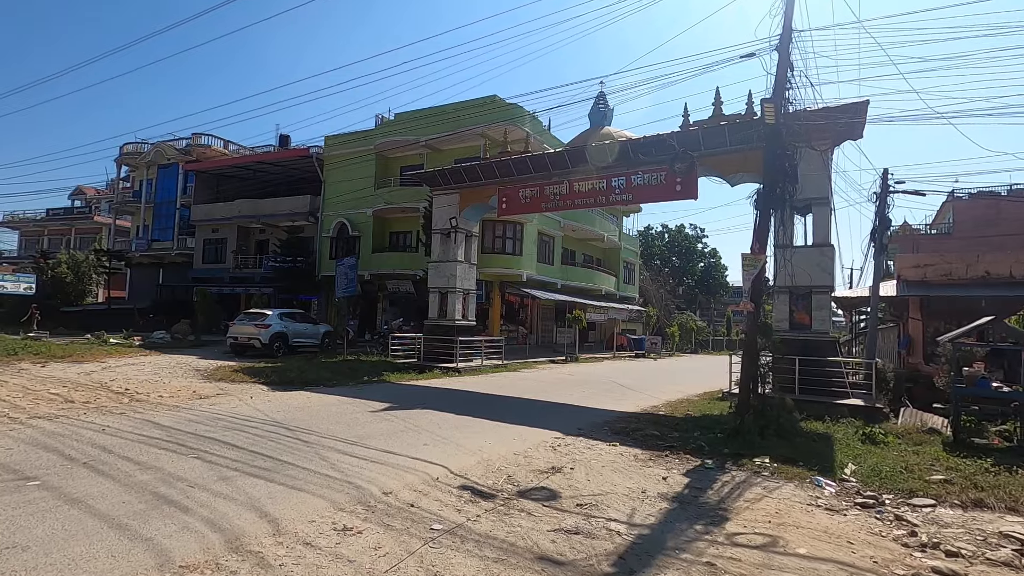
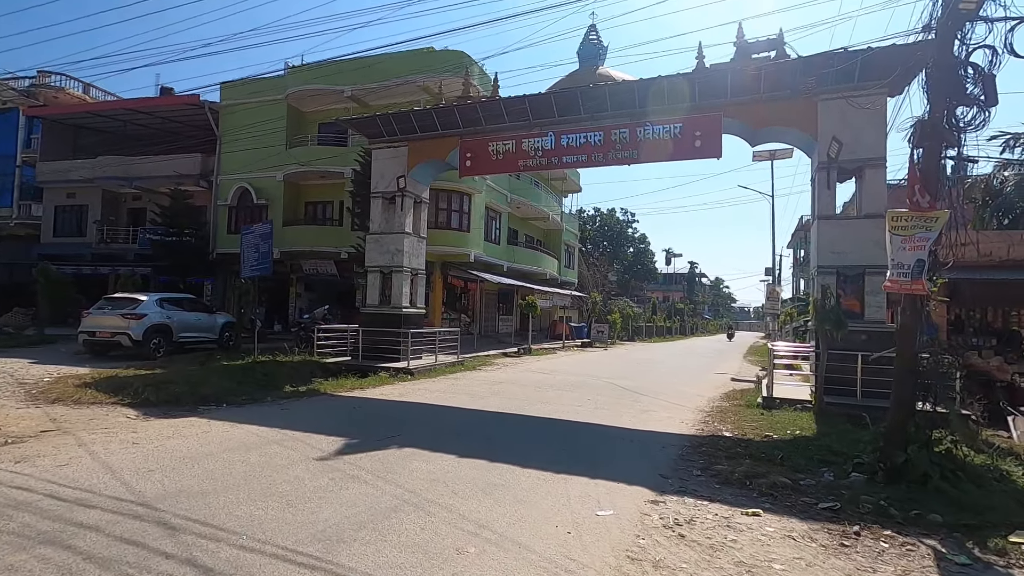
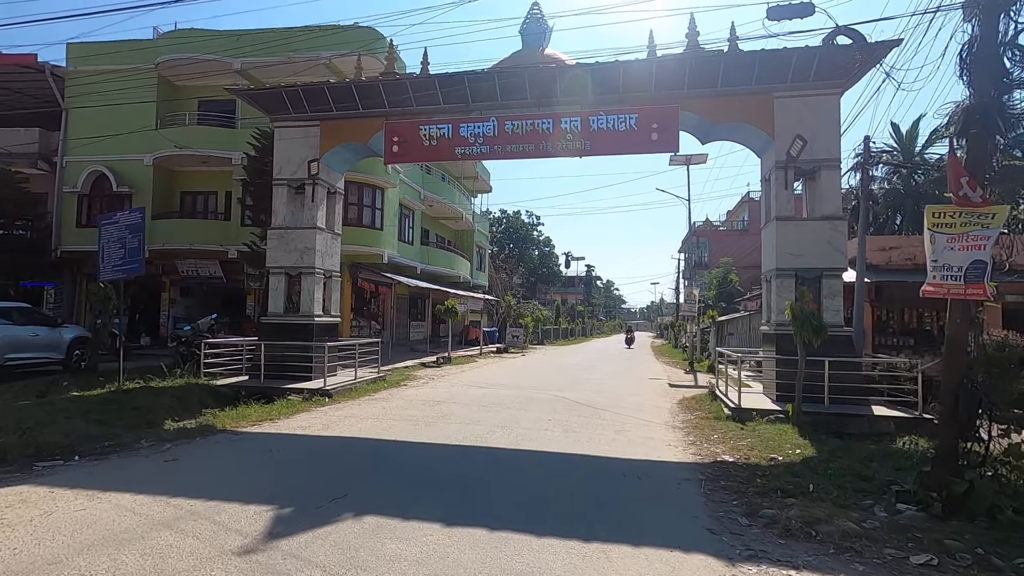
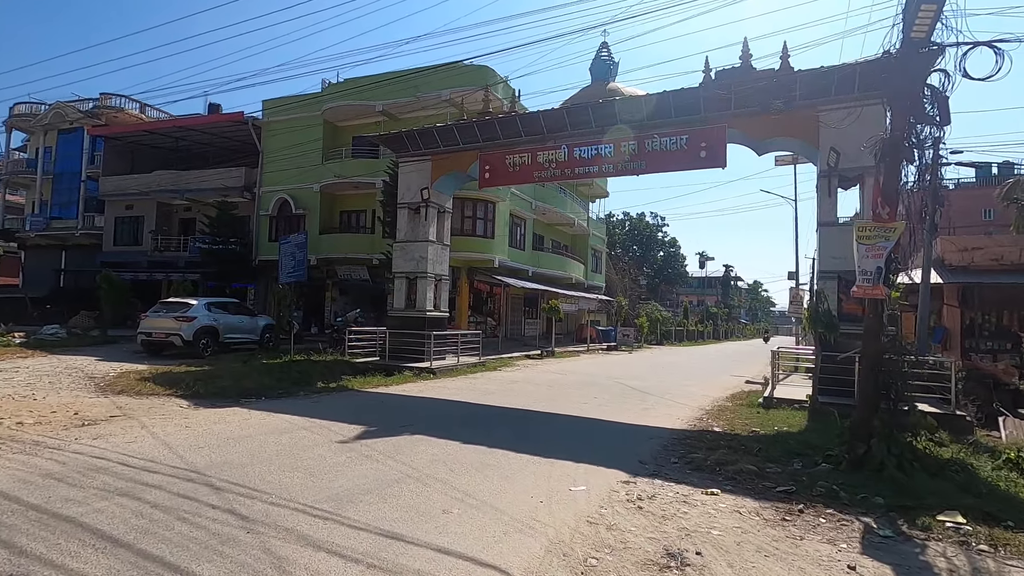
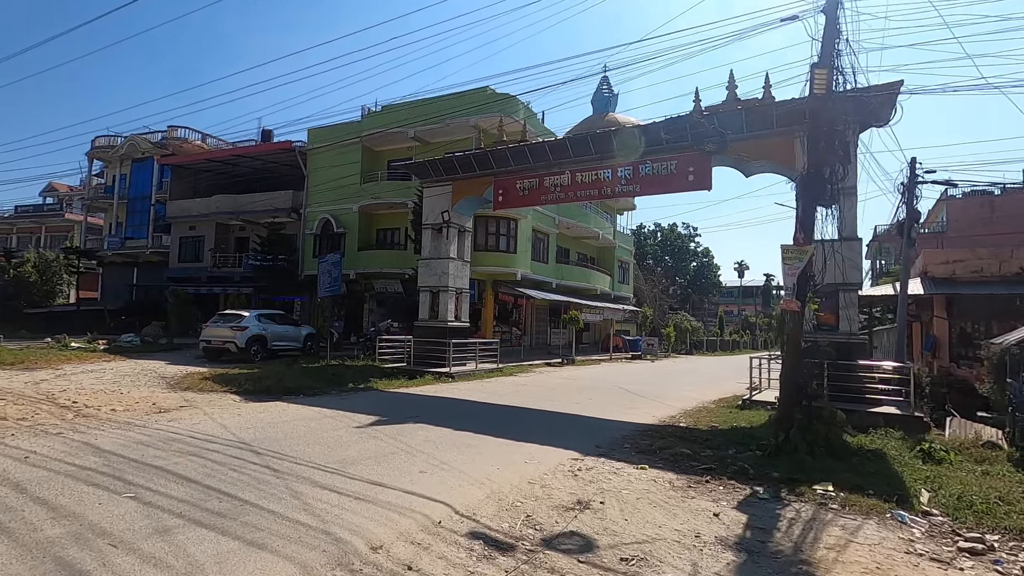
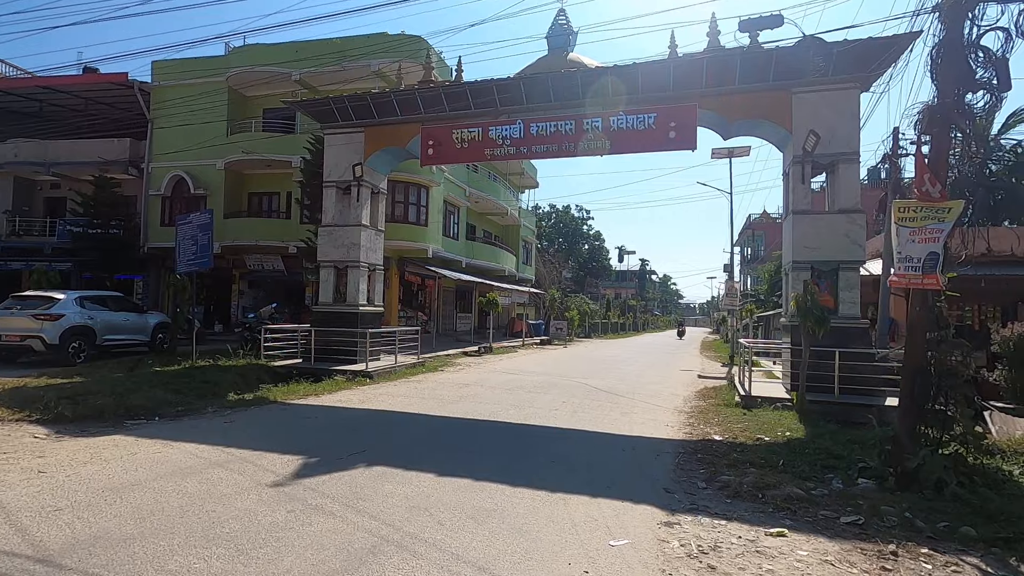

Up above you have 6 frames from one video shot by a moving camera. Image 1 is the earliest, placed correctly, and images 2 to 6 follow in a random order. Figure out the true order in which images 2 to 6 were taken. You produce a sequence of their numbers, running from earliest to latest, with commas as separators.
5, 4, 2, 6, 3
